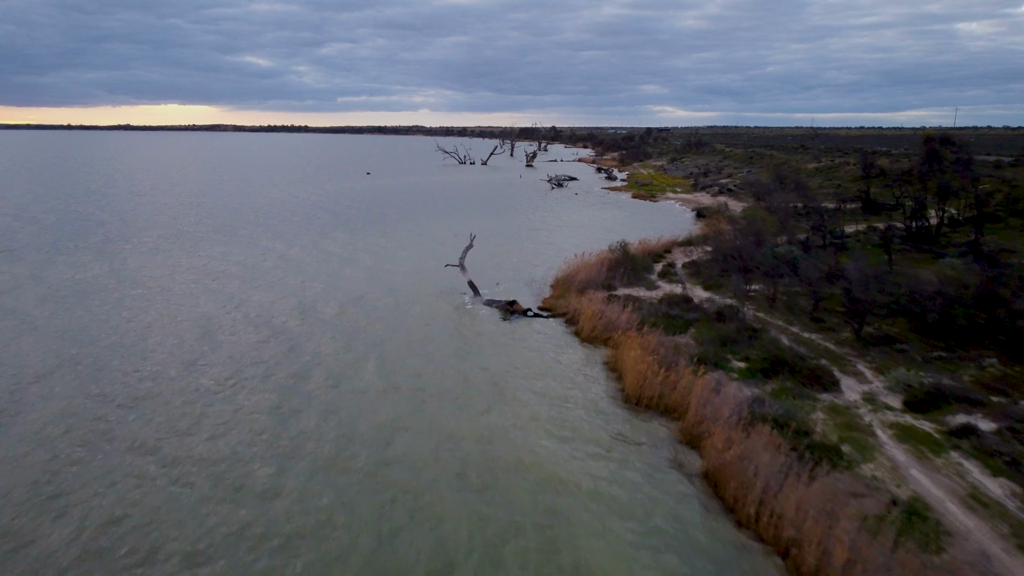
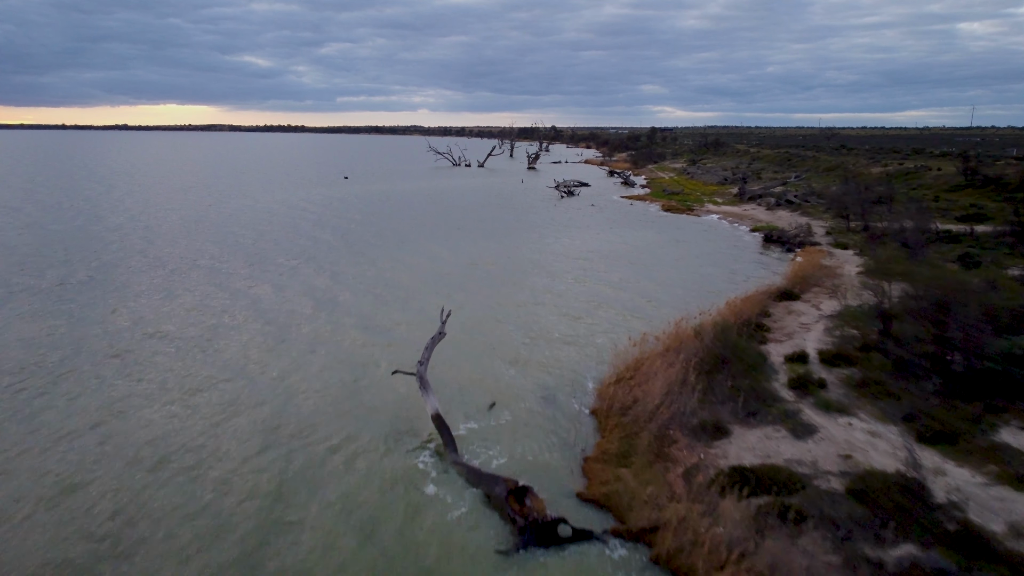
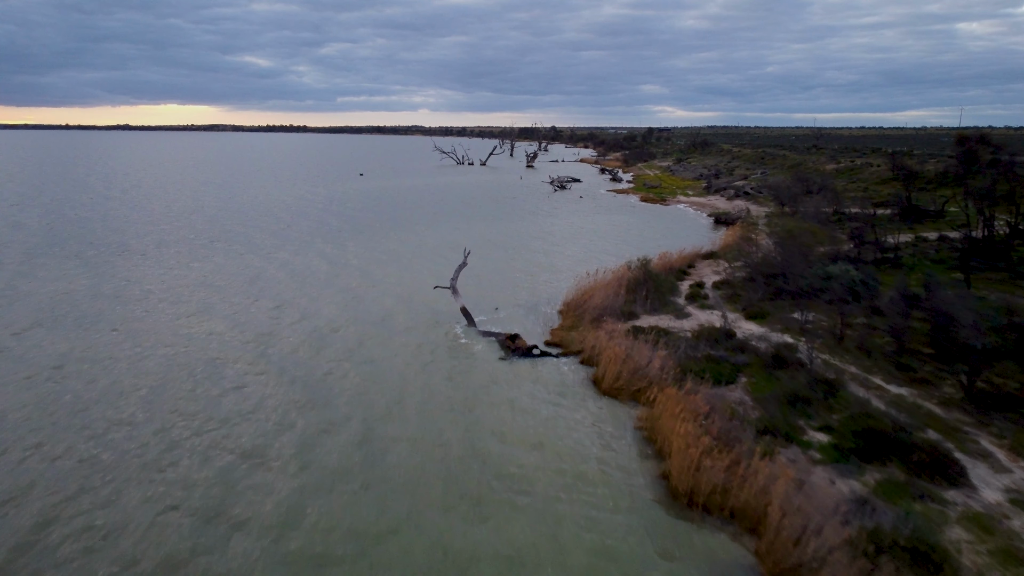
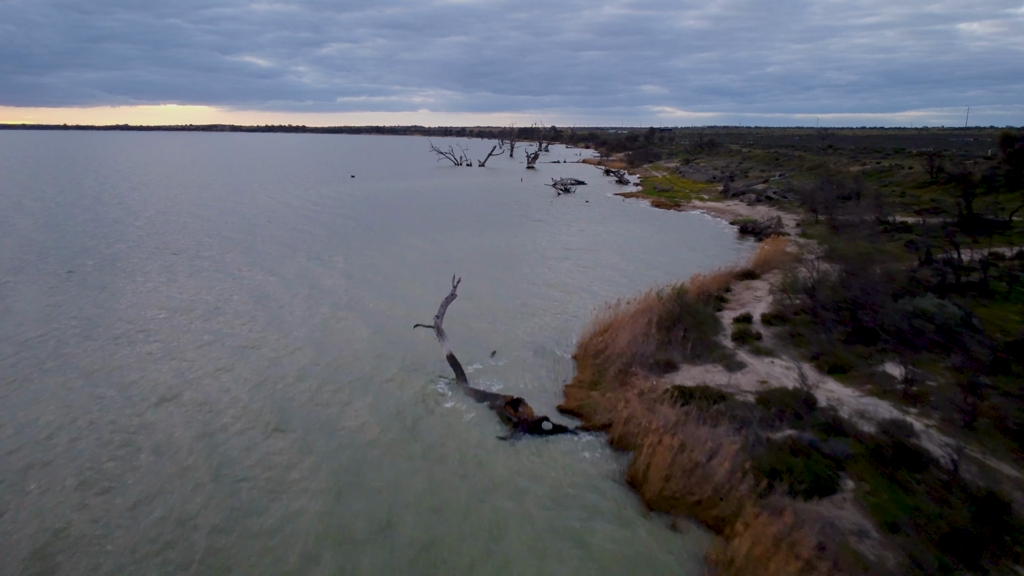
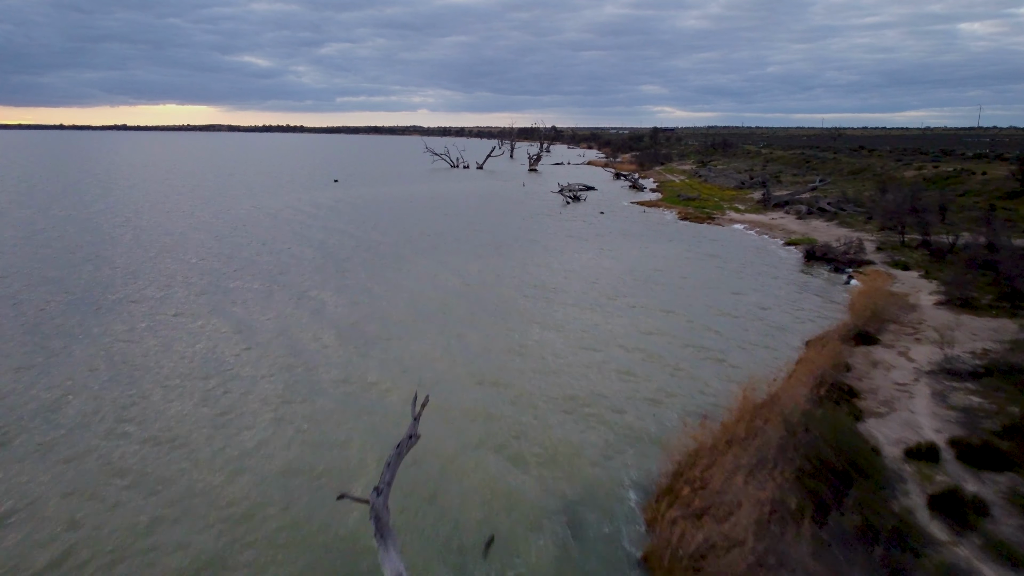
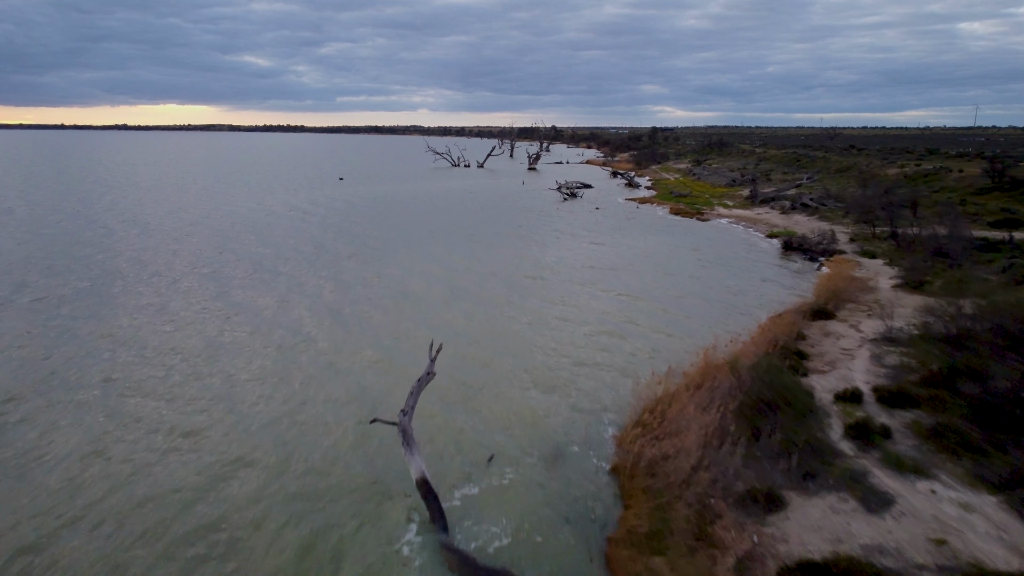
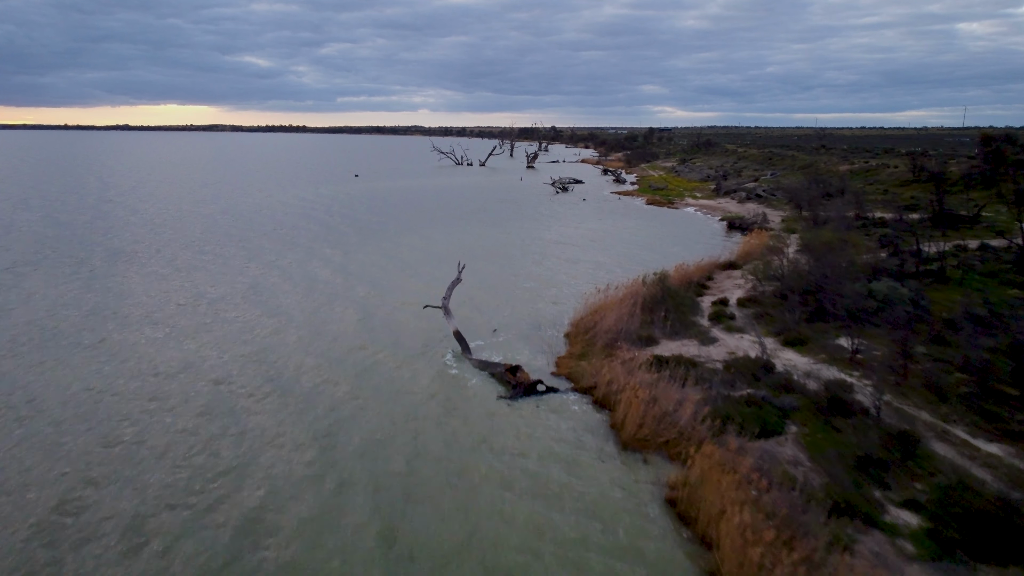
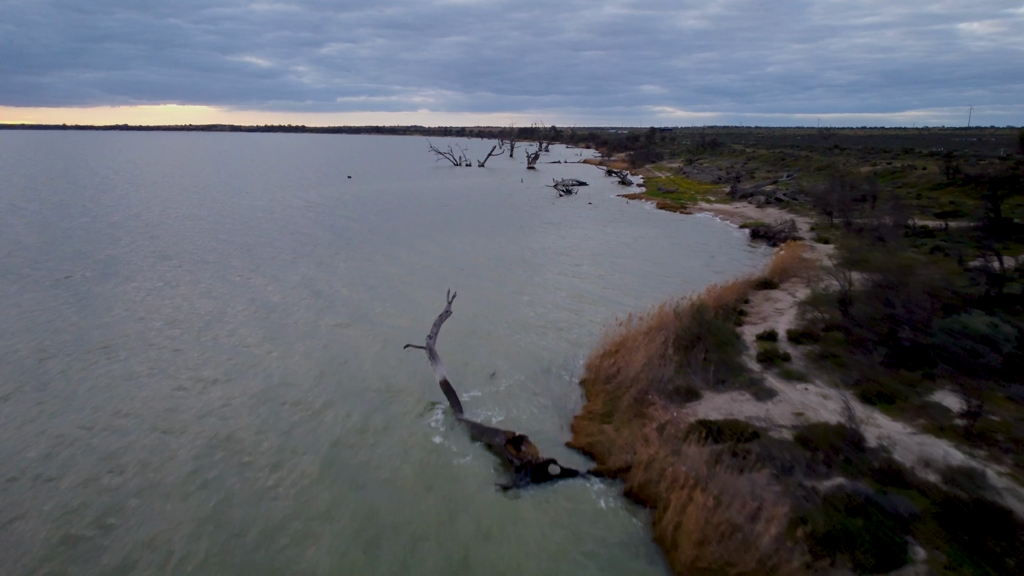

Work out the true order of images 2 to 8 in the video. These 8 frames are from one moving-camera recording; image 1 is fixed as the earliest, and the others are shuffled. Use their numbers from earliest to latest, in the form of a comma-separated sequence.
3, 7, 4, 8, 2, 6, 5
